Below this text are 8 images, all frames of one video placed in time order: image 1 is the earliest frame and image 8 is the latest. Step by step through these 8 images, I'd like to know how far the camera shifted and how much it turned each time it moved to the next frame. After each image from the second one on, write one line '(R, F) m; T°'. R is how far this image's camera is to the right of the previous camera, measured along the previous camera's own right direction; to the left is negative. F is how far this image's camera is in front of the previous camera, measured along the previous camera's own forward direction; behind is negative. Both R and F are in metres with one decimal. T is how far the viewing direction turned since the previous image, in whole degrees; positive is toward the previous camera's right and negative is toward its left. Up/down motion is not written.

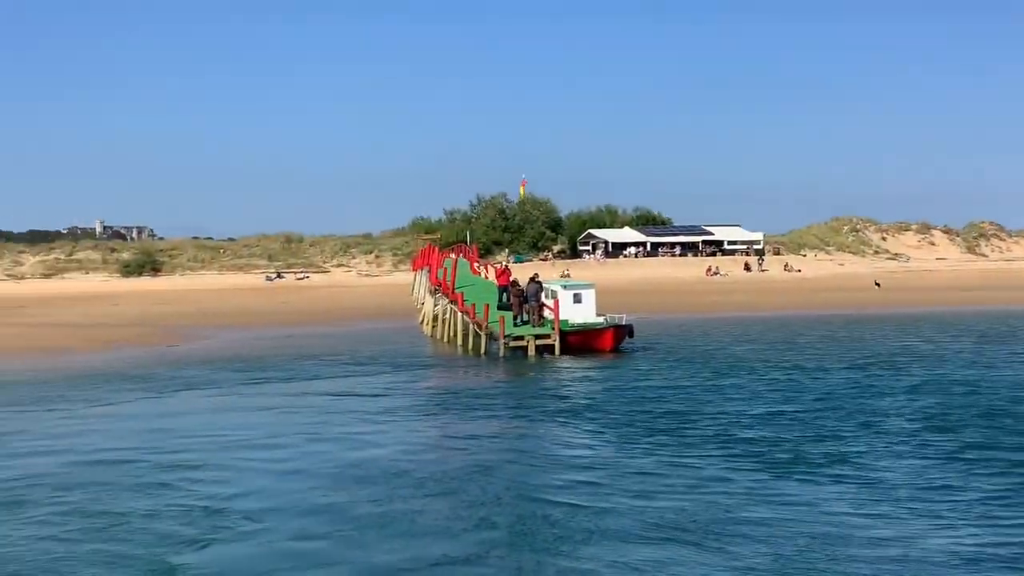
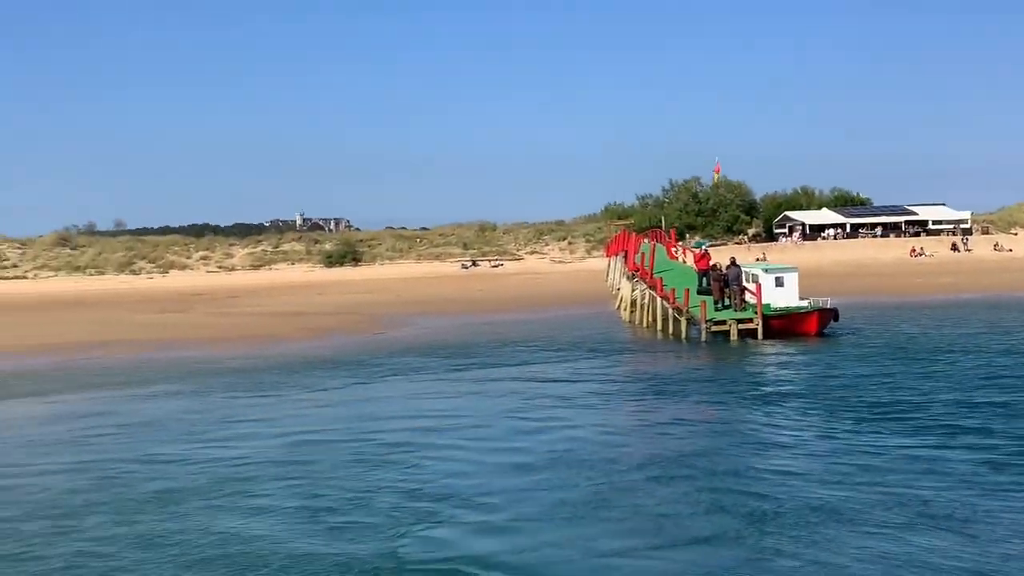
(-0.2, 0.0) m; -8°
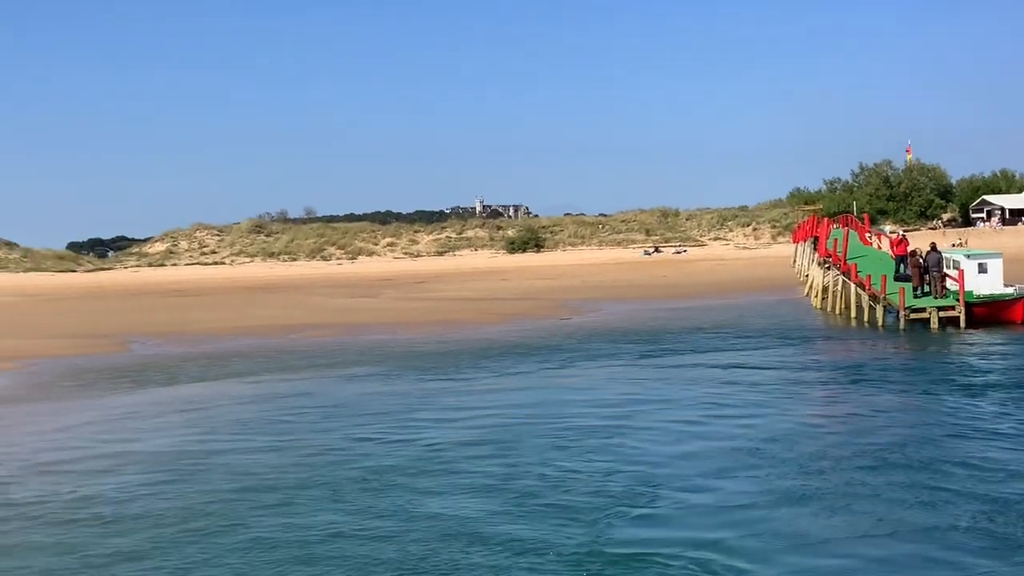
(-0.3, 0.0) m; -8°
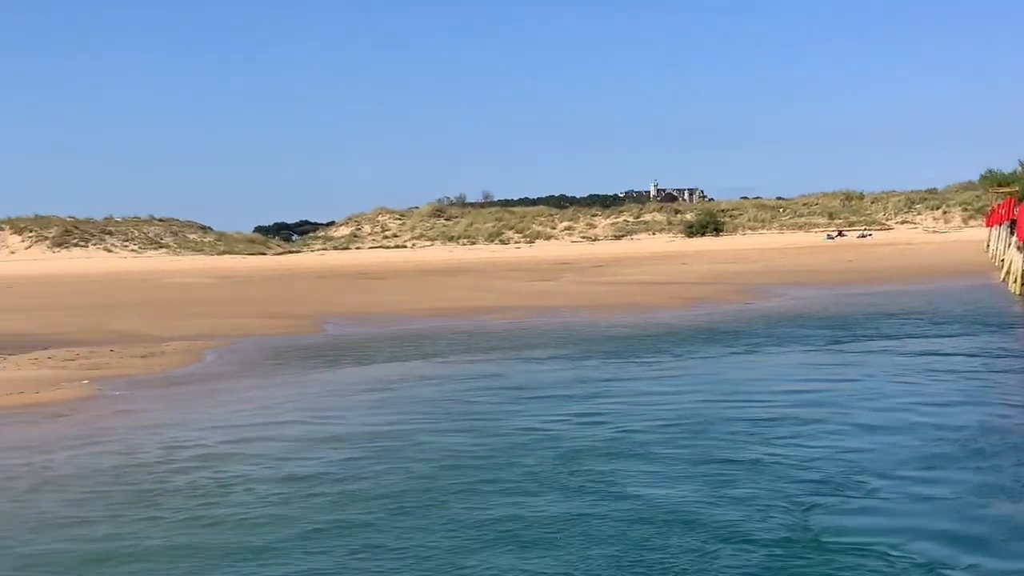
(-0.3, -0.1) m; -7°
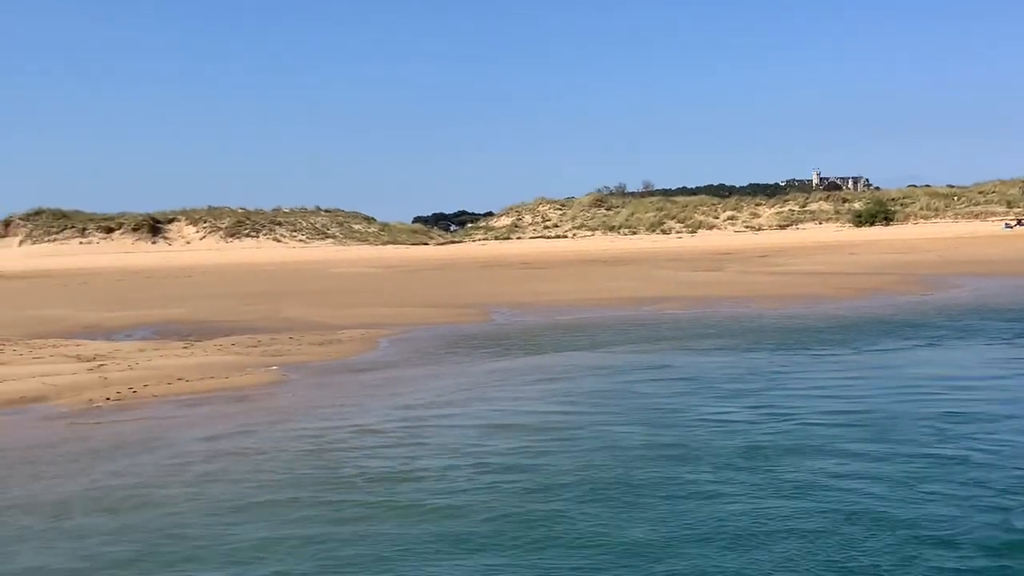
(-0.3, 0.0) m; -7°
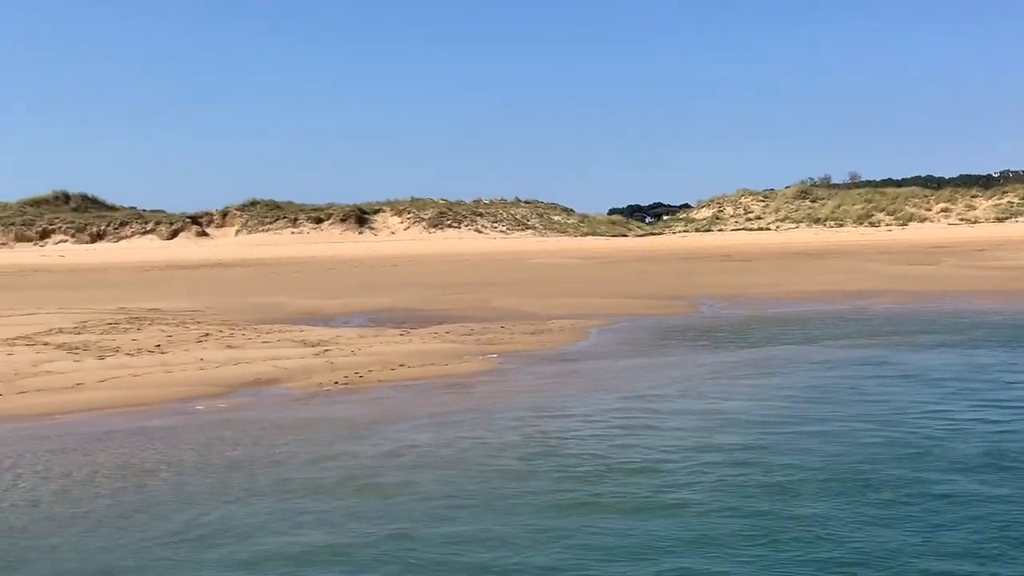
(-0.4, -0.1) m; -8°
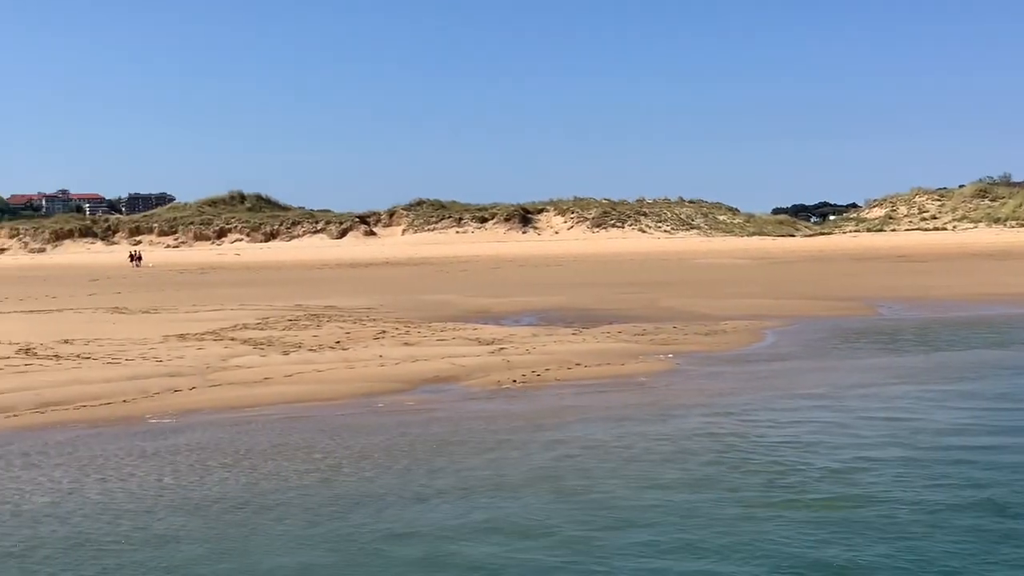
(-0.3, 0.0) m; -7°
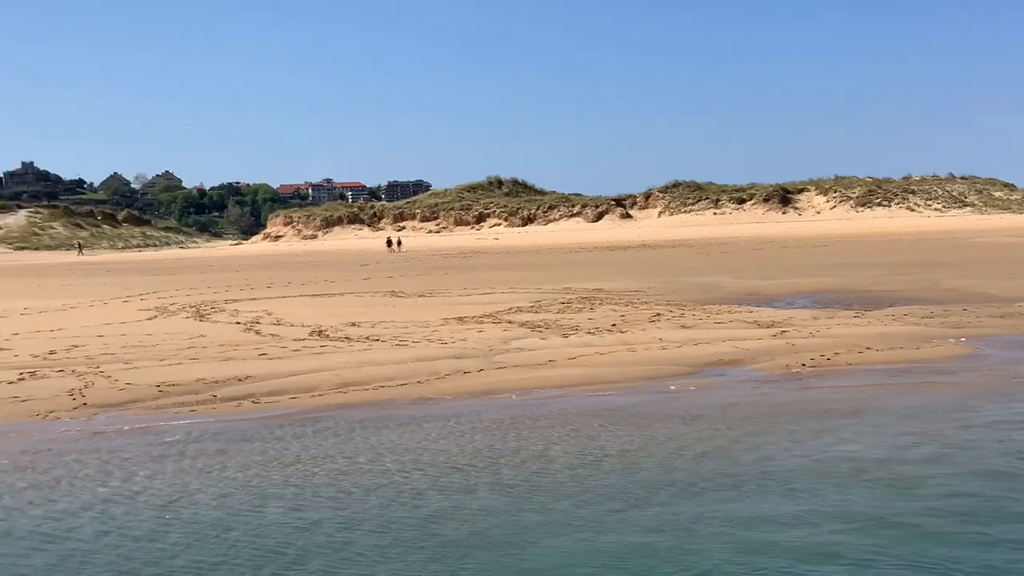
(-0.6, 0.0) m; -11°
